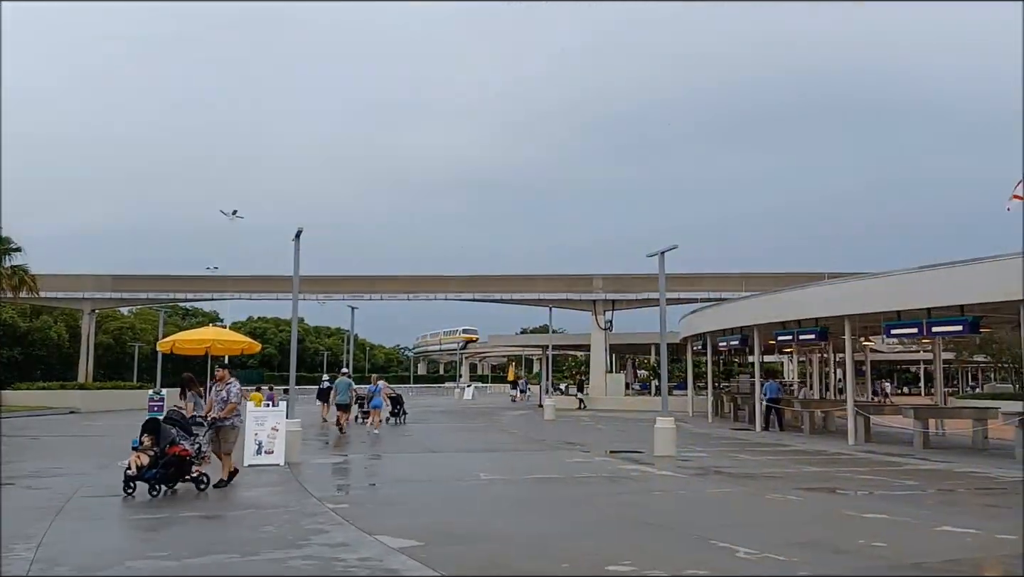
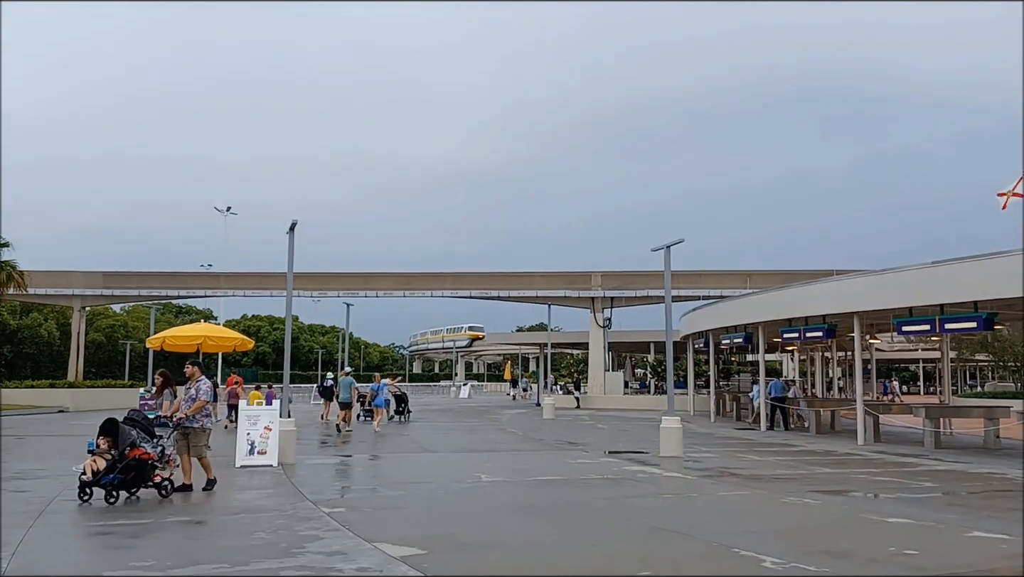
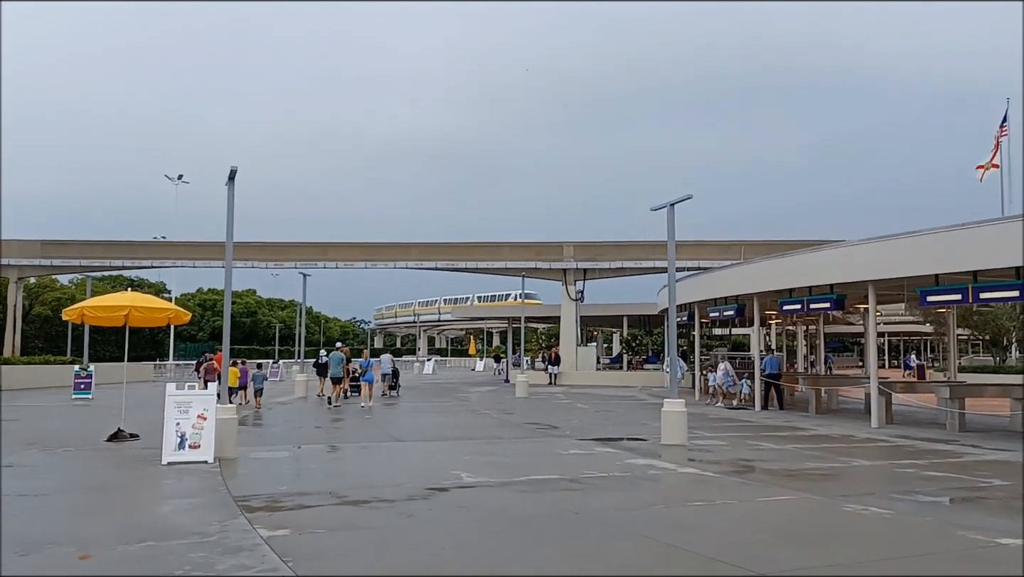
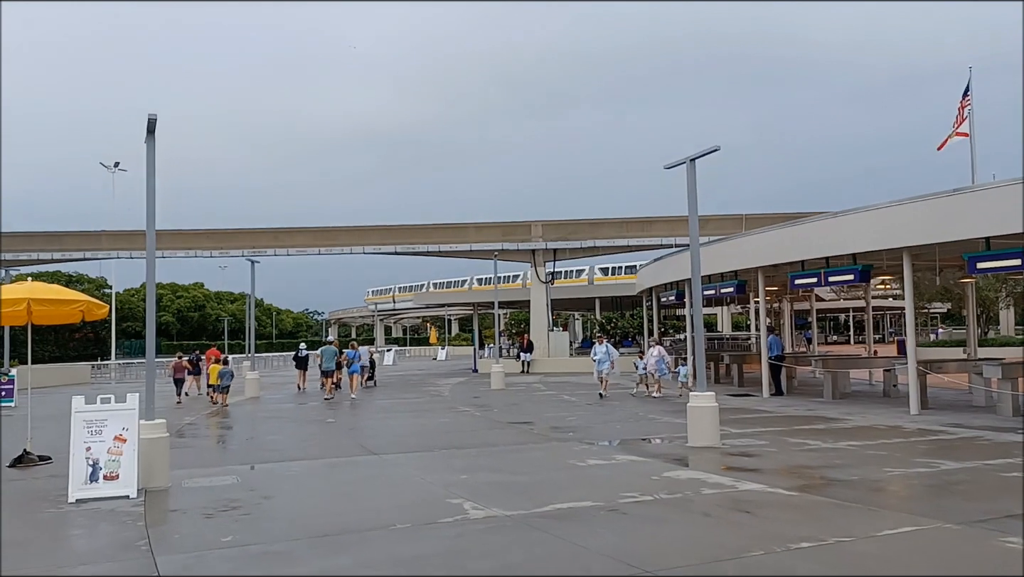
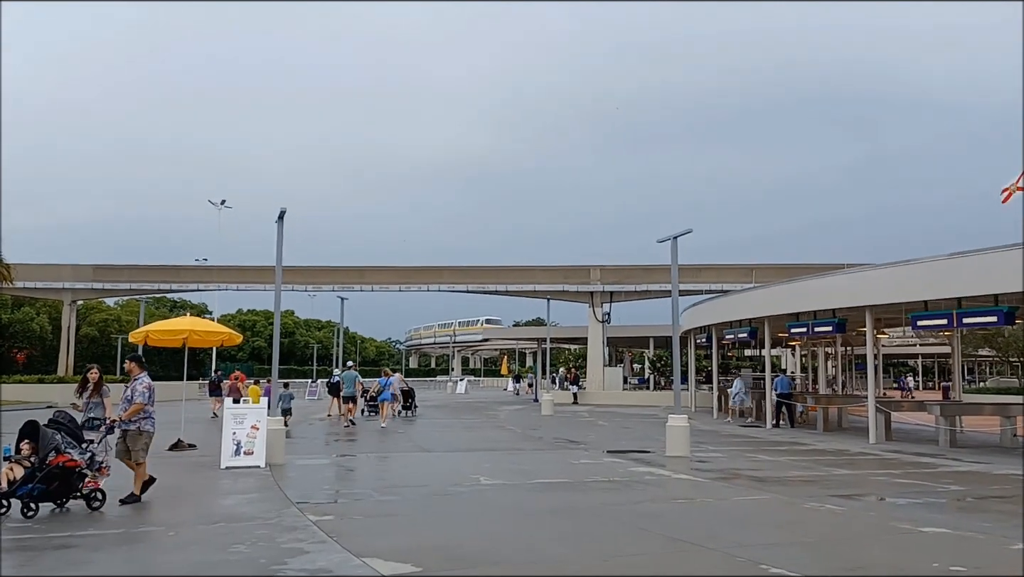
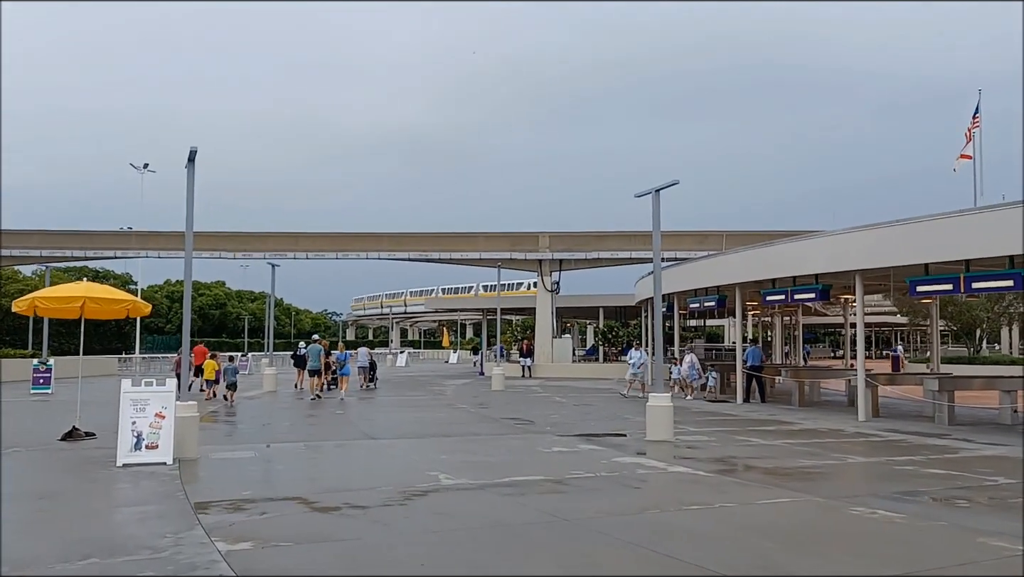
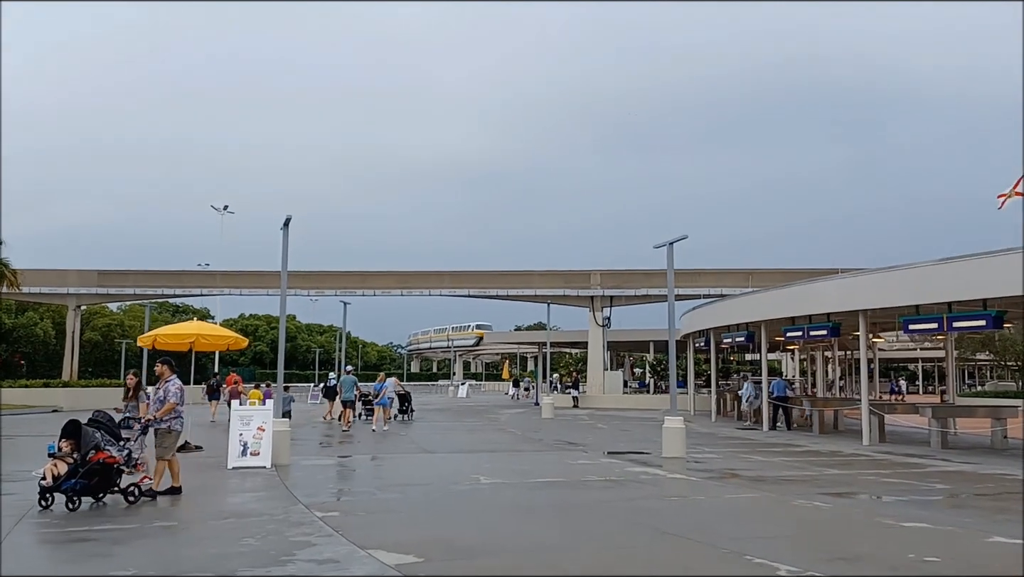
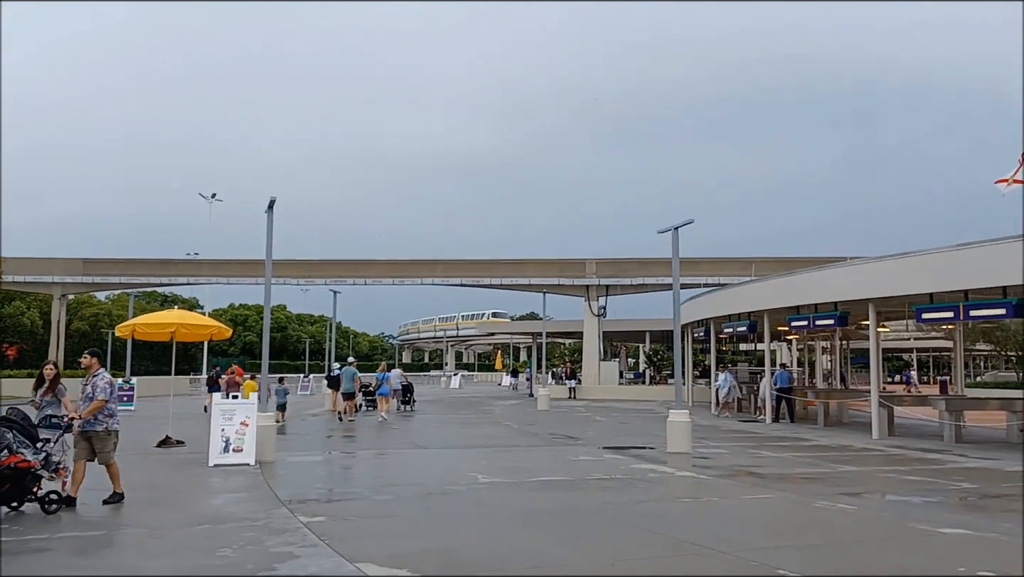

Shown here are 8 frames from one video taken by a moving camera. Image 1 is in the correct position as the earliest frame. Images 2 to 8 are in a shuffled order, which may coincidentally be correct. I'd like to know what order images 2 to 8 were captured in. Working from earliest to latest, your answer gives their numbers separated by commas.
2, 7, 5, 8, 3, 6, 4
